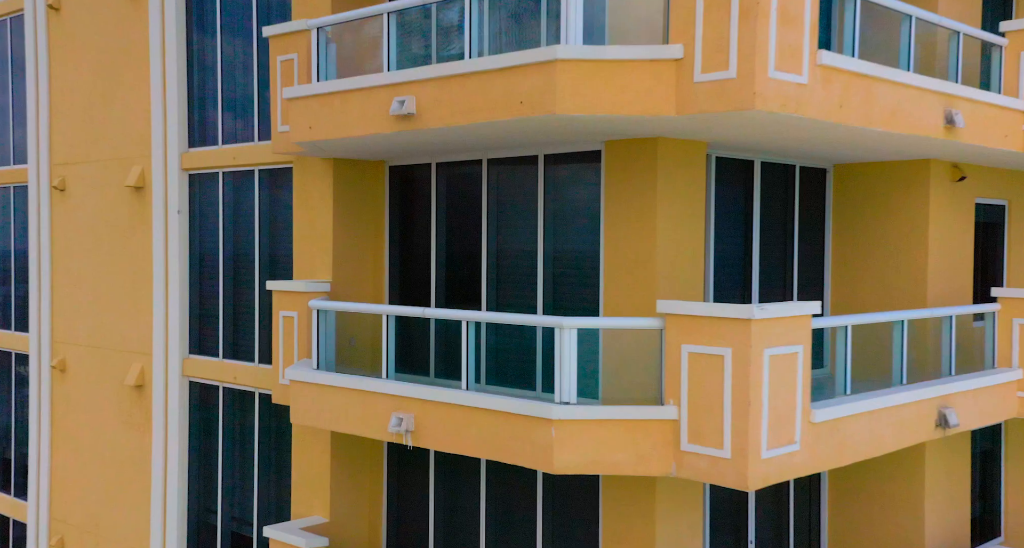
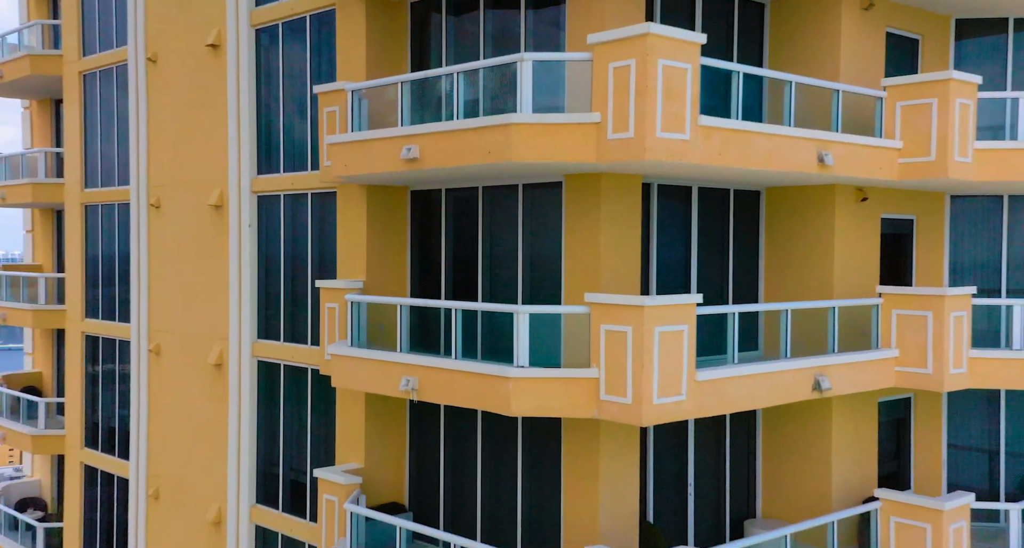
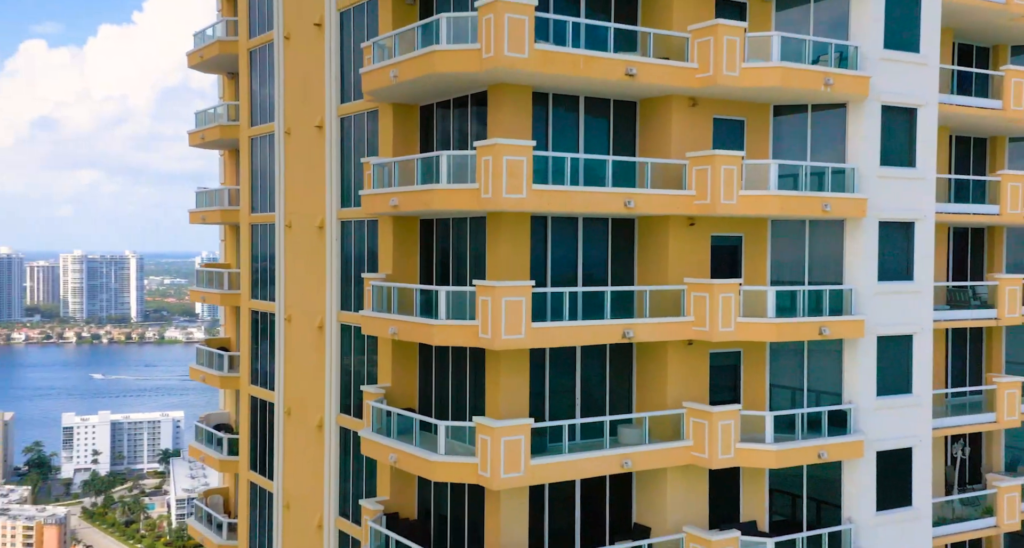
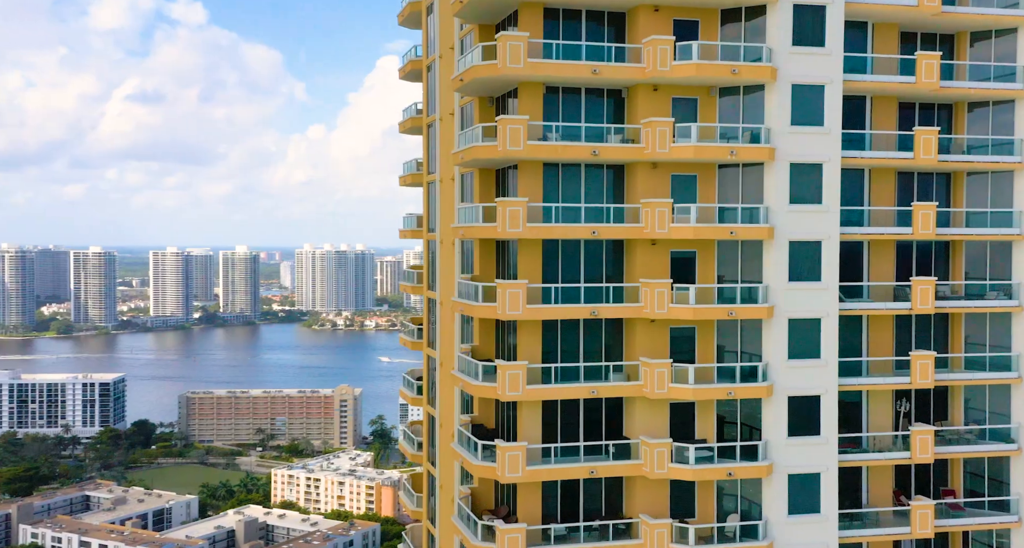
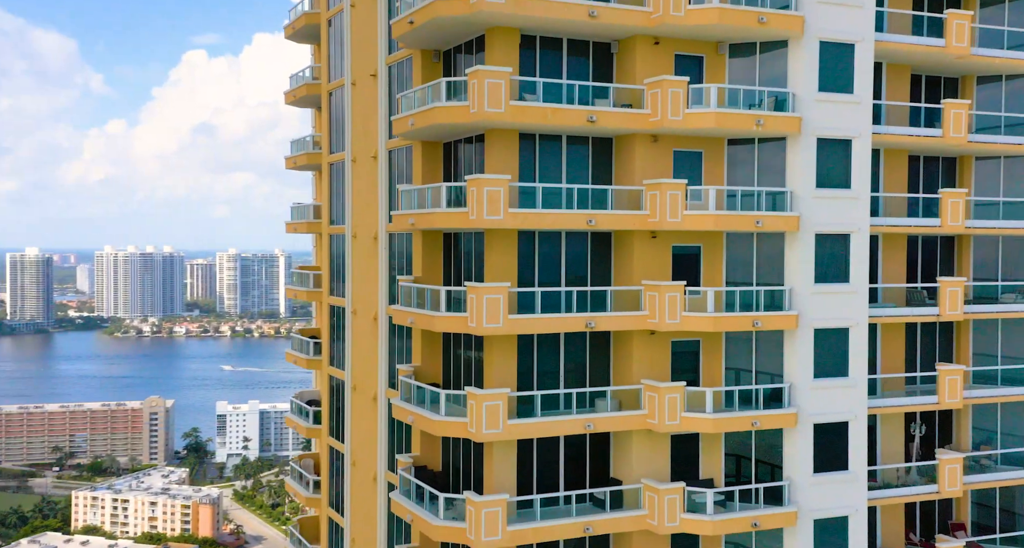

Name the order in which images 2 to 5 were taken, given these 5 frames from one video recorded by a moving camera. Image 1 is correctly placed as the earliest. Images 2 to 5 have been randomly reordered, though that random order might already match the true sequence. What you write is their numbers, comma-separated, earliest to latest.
2, 3, 5, 4
